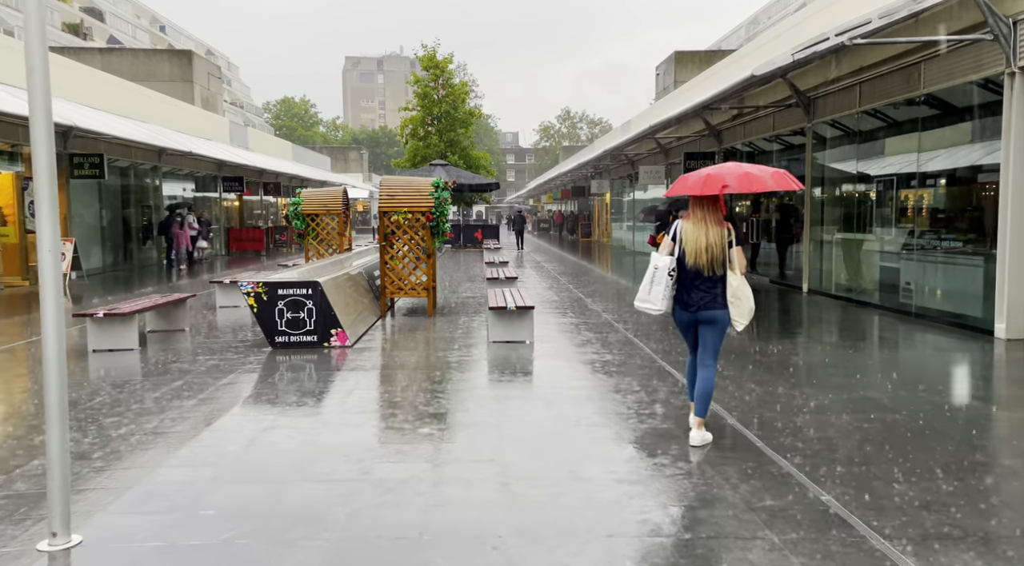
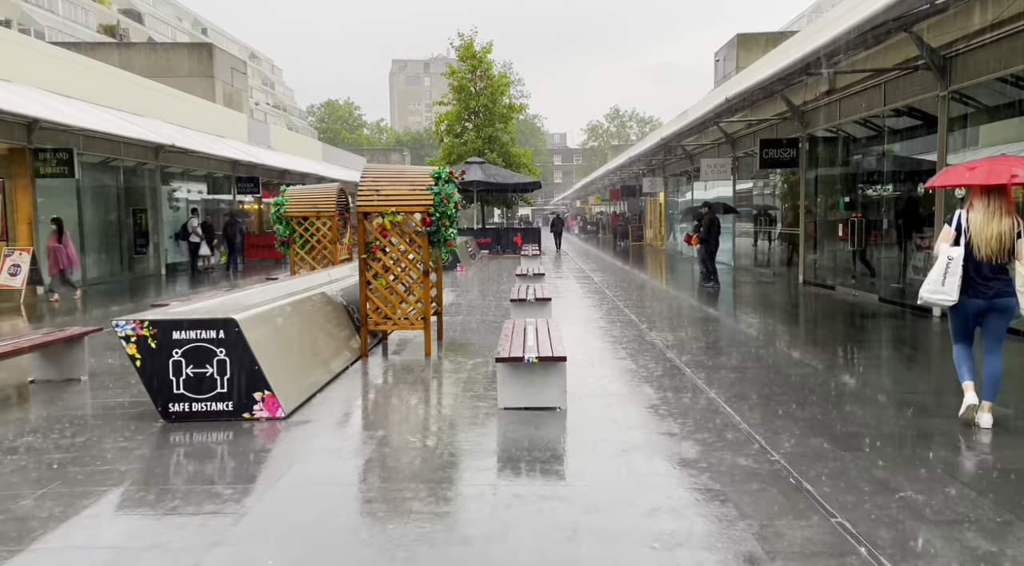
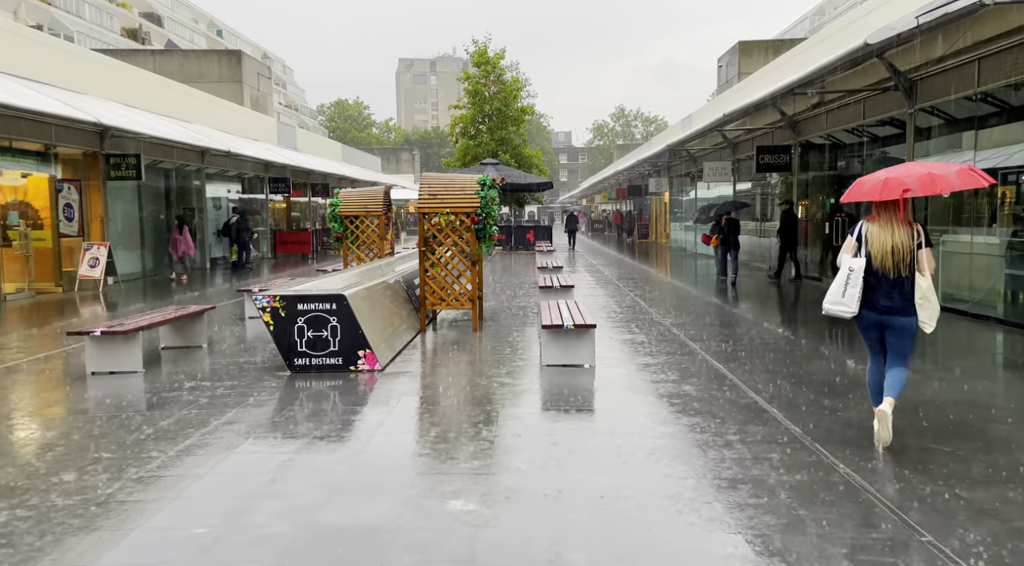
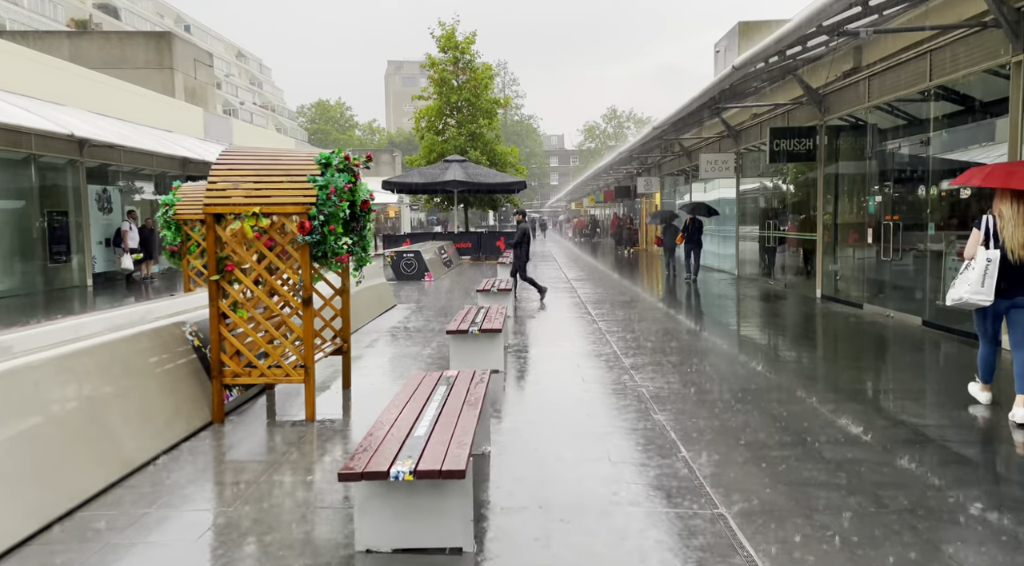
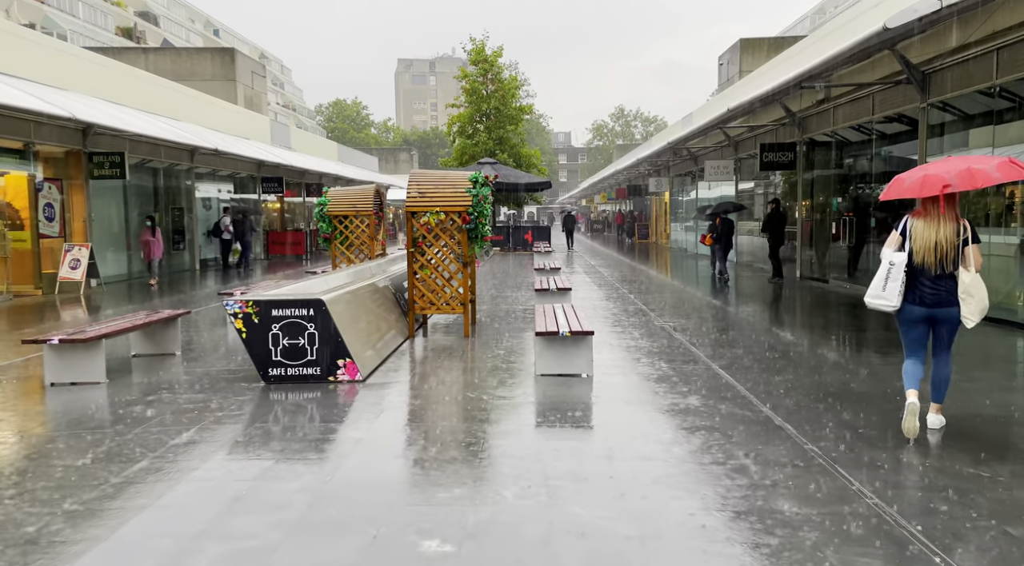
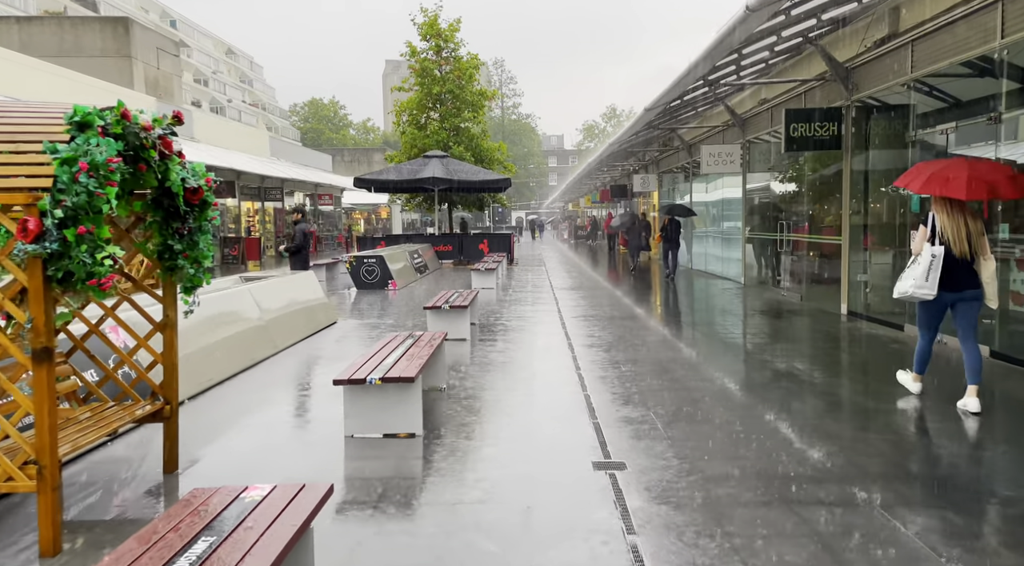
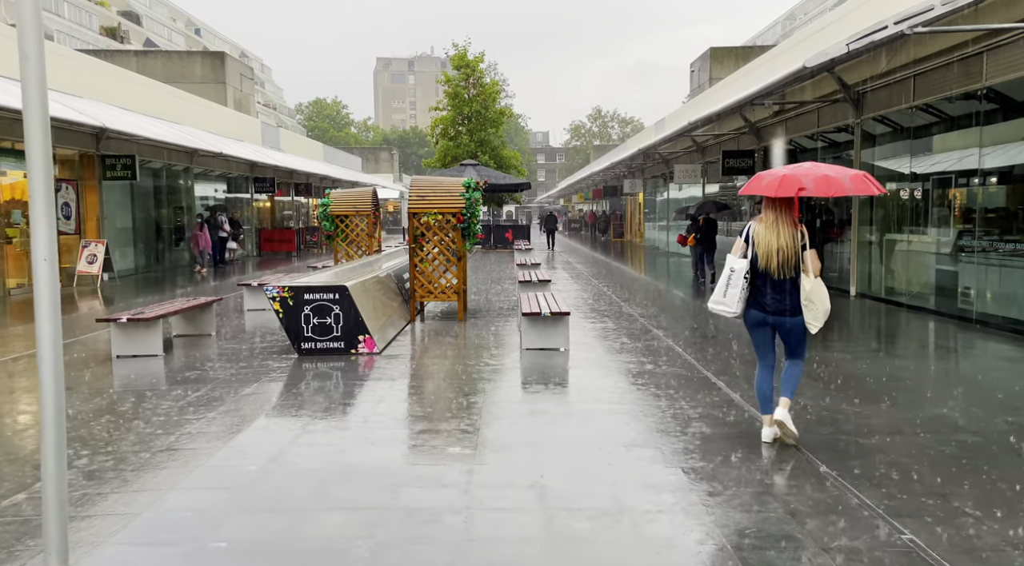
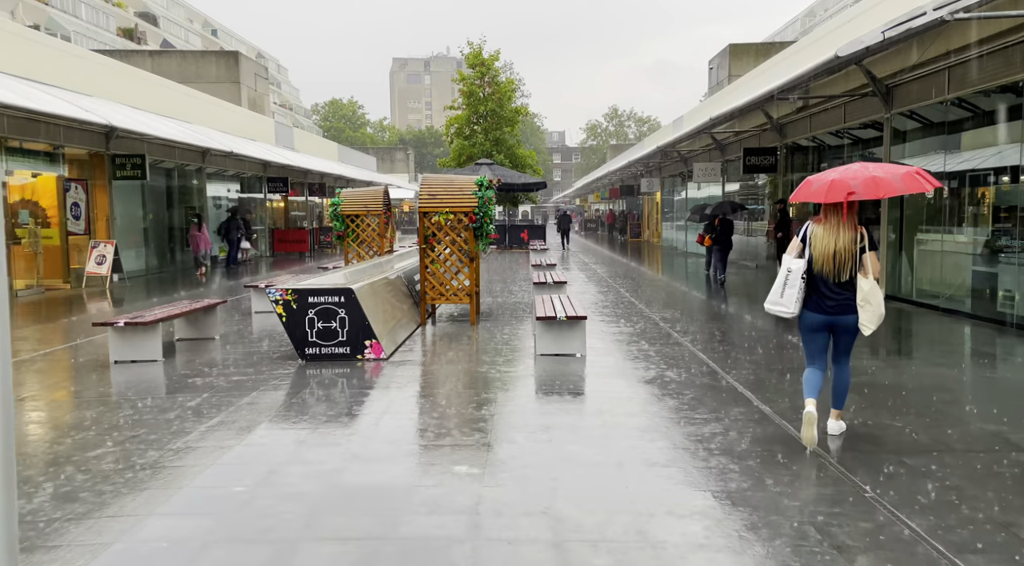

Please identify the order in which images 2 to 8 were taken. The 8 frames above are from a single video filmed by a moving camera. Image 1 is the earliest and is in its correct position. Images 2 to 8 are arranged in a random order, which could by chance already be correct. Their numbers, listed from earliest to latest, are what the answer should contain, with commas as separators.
7, 8, 3, 5, 2, 4, 6
